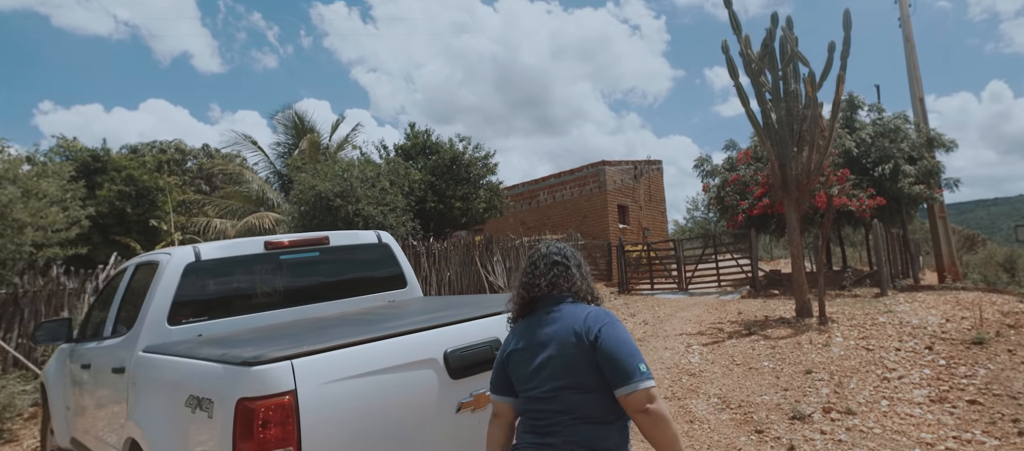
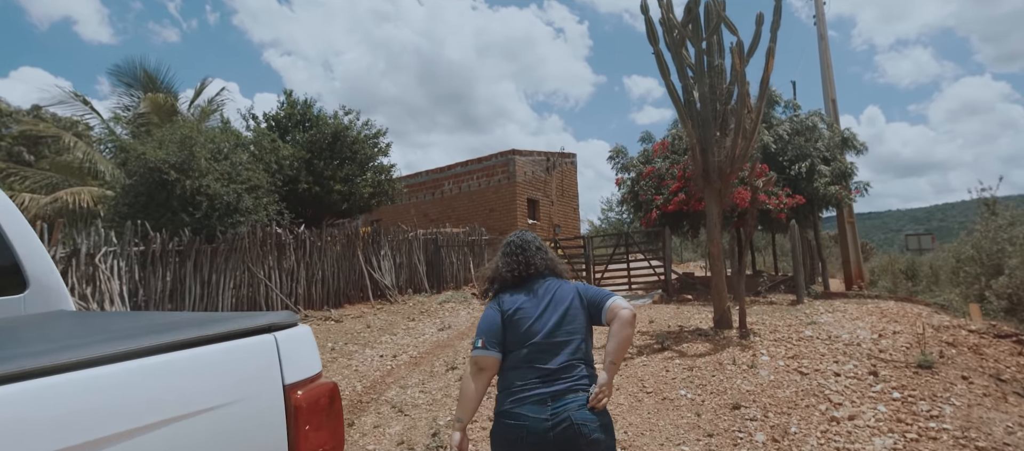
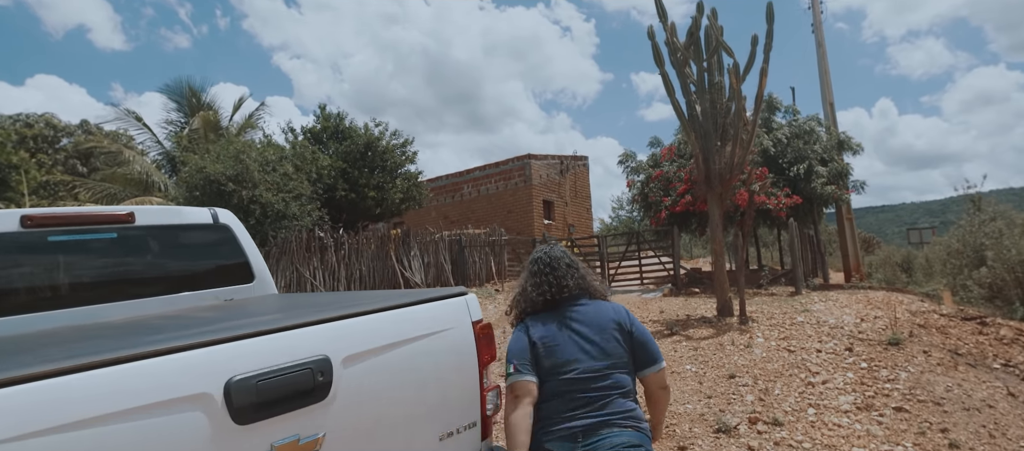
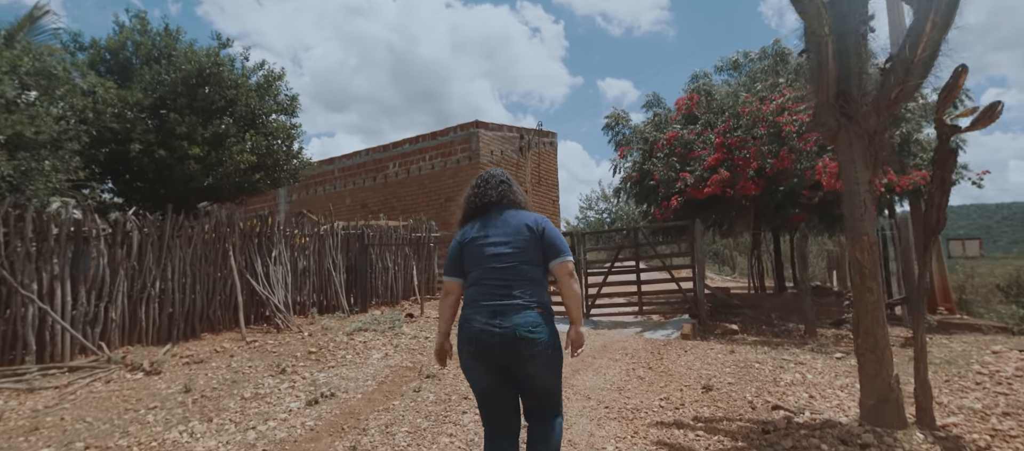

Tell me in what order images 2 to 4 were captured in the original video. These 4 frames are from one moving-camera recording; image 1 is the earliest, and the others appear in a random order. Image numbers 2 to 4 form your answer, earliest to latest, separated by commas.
3, 2, 4
